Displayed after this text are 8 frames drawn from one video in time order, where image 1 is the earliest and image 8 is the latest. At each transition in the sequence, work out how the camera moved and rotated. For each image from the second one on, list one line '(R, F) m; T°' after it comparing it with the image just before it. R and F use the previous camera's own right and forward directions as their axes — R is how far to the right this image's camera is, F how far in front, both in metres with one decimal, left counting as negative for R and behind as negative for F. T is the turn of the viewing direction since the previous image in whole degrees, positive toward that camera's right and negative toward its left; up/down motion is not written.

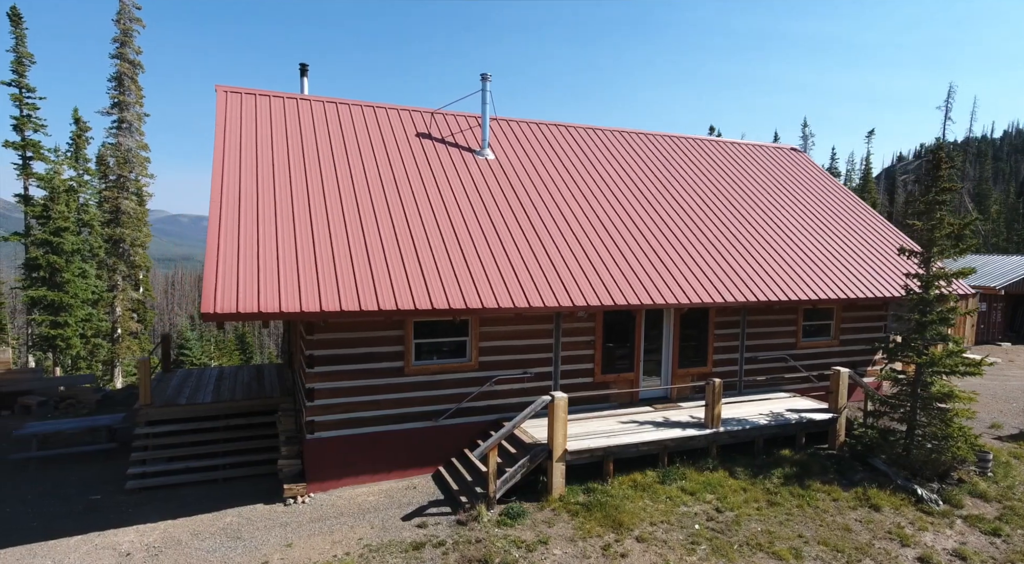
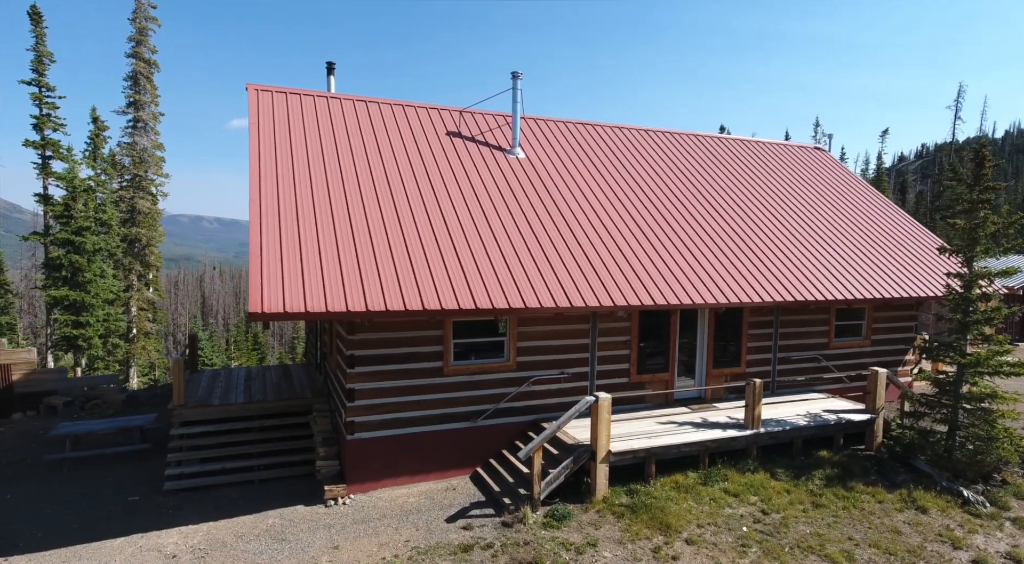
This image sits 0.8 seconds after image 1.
(-0.6, +0.1) m; 0°
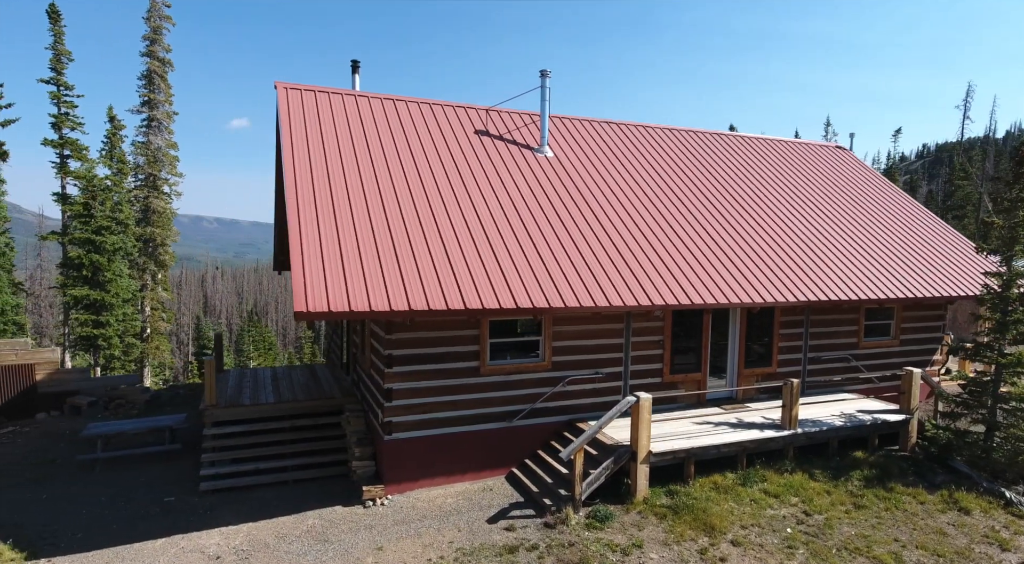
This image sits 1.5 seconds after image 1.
(-0.6, +0.1) m; 0°
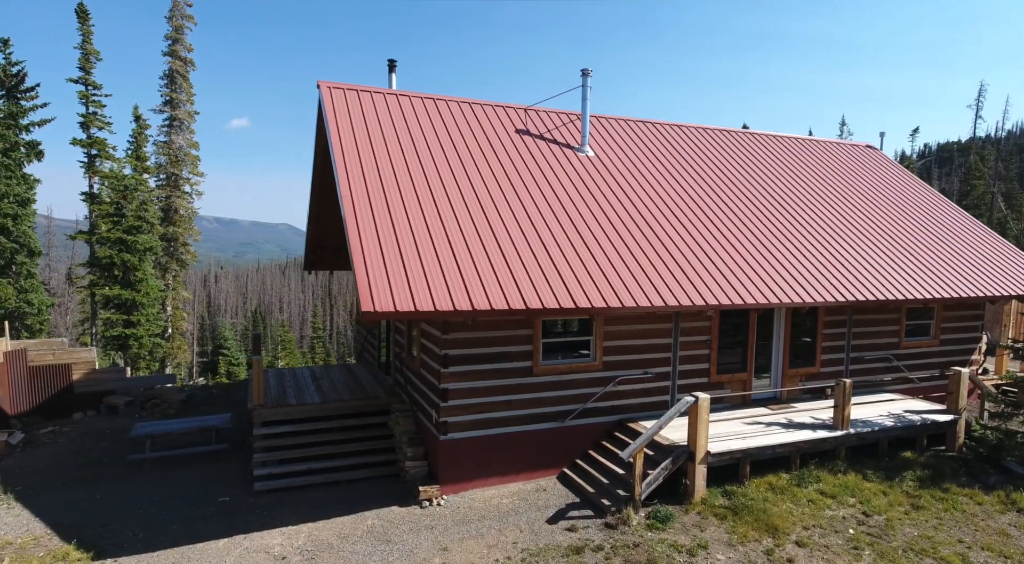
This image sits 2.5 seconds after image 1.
(-0.8, 0.0) m; 0°
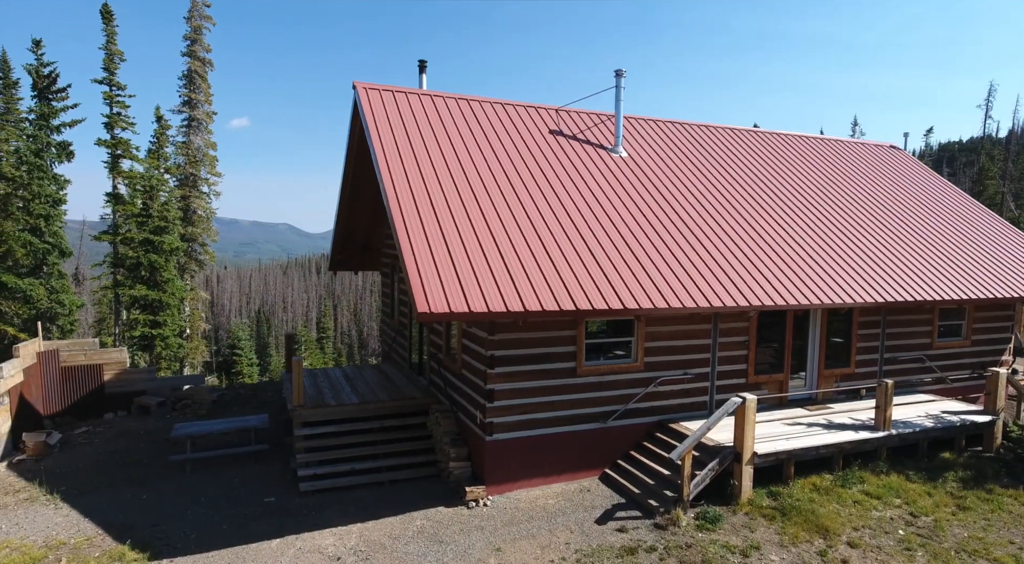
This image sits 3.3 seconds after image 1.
(-0.6, 0.0) m; 0°
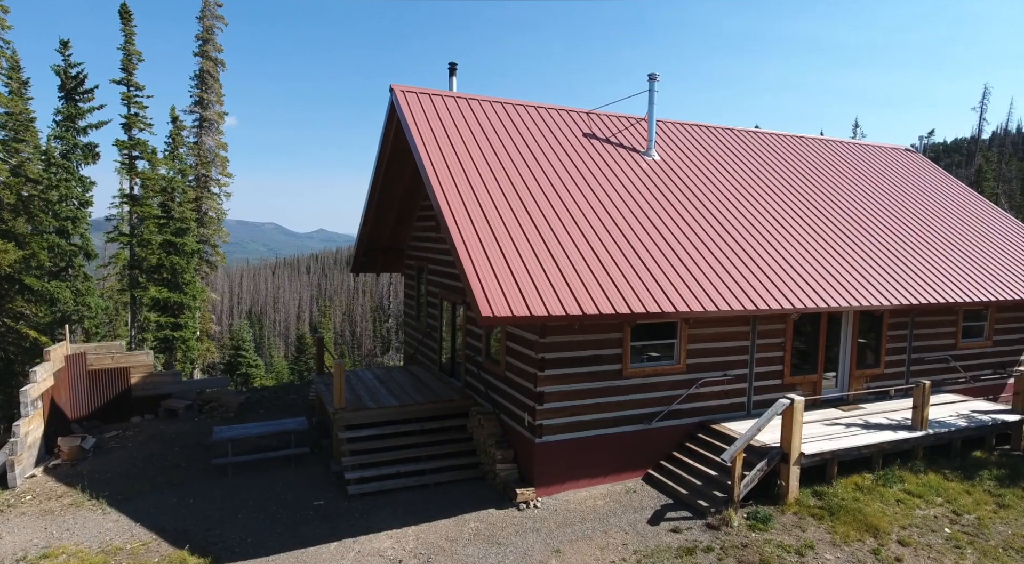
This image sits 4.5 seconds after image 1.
(-0.9, -0.1) m; +1°
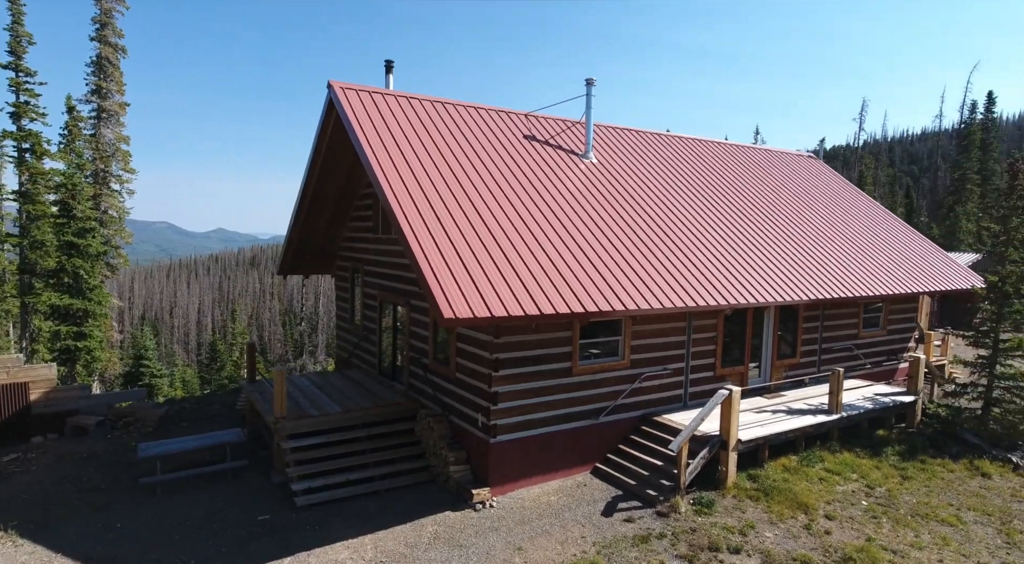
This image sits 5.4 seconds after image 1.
(-0.6, 0.0) m; +8°
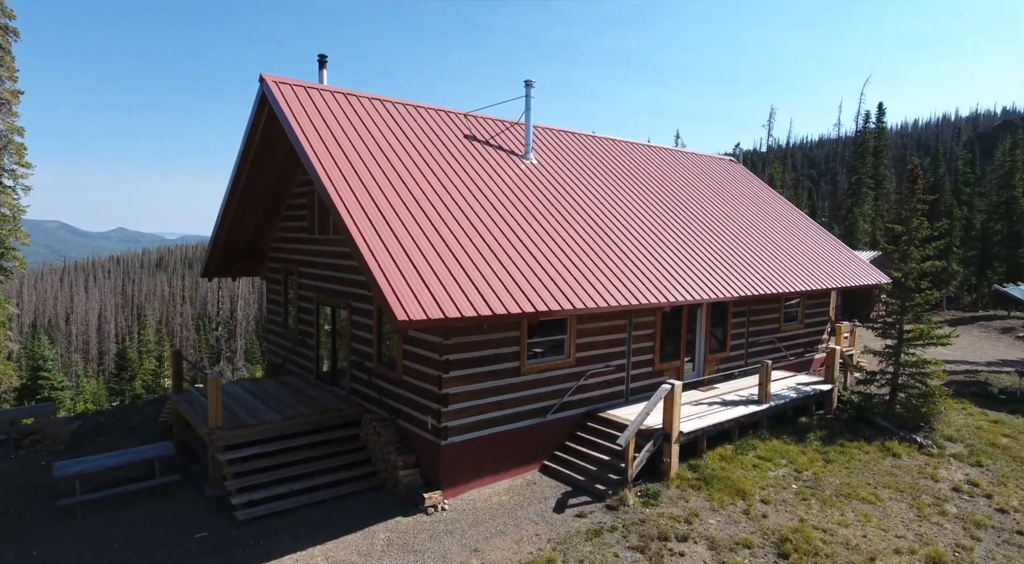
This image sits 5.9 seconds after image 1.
(-0.4, 0.0) m; +7°
